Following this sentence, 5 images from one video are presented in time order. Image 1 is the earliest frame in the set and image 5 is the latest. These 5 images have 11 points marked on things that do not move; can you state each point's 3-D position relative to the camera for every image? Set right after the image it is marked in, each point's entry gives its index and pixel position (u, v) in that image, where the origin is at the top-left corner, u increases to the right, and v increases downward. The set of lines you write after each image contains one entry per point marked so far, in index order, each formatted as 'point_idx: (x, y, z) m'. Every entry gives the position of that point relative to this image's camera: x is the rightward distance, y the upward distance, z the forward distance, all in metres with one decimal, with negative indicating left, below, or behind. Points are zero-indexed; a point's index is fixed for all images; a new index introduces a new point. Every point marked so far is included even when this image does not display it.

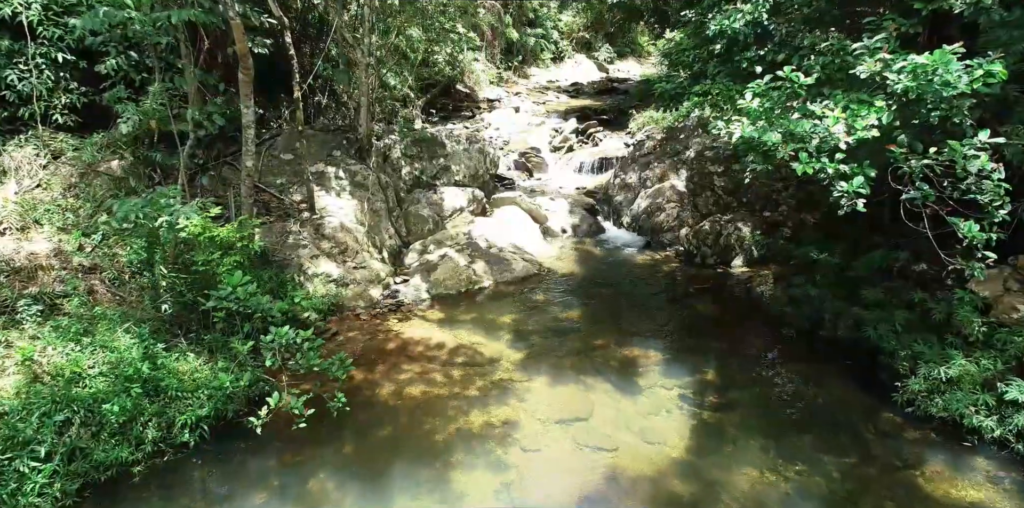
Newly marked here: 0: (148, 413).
0: (-3.1, -1.3, +4.3) m
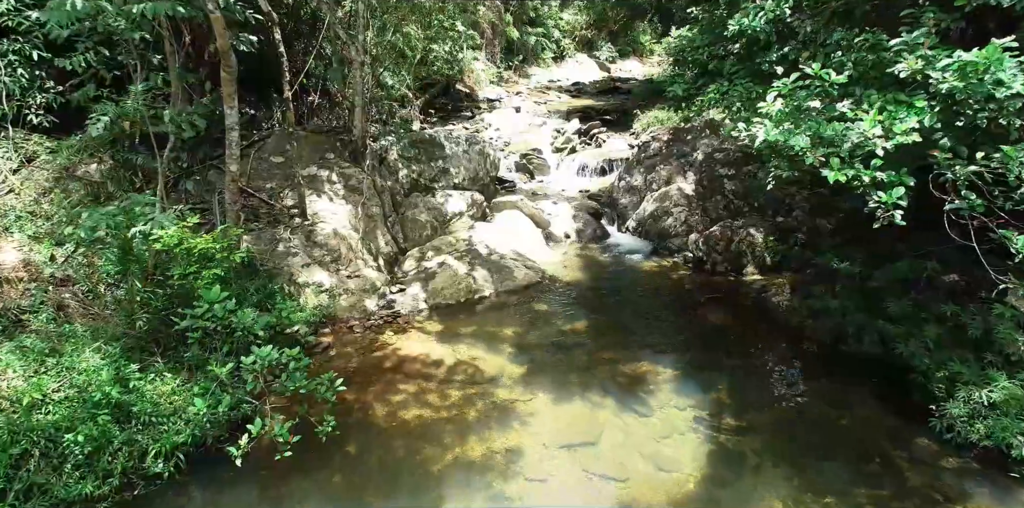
0: (-3.1, -1.5, +3.9) m
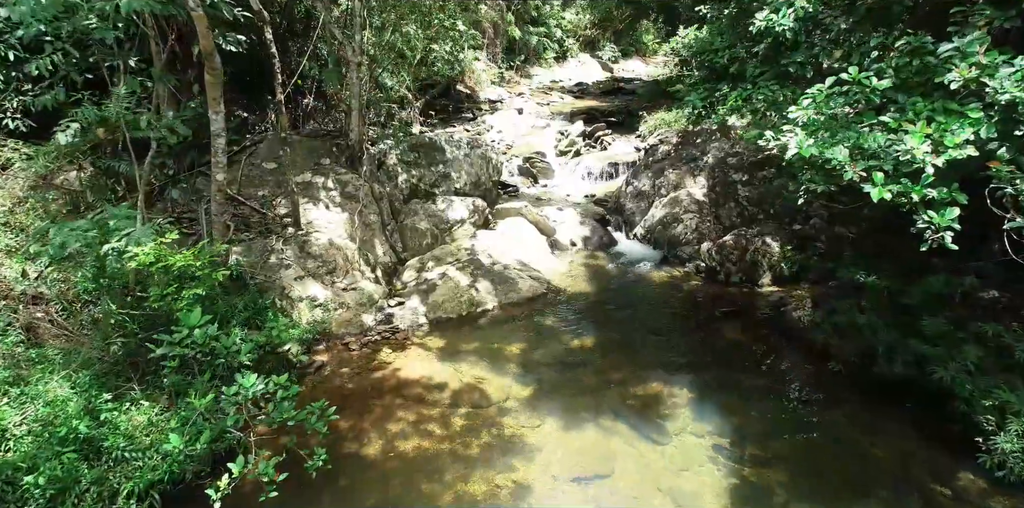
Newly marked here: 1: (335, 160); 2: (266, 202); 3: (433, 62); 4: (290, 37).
0: (-3.0, -1.6, +3.6) m
1: (-2.7, +1.5, +7.9) m
2: (-3.3, +0.7, +6.9) m
3: (-2.0, +4.8, +12.7) m
4: (-3.3, +3.2, +7.6) m
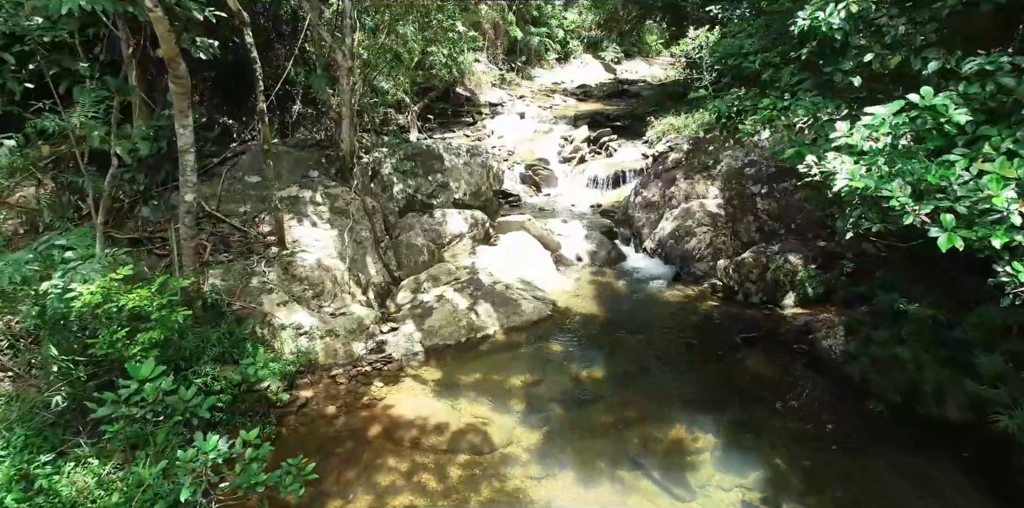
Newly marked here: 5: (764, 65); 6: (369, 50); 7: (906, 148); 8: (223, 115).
0: (-2.9, -1.9, +3.0) m
1: (-2.7, +1.2, +7.3) m
2: (-3.3, +0.4, +6.3) m
3: (-1.9, +4.5, +12.1) m
4: (-3.2, +2.9, +7.0) m
5: (+2.4, +1.8, +4.8) m
6: (-2.5, +3.7, +9.2) m
7: (+2.5, +0.7, +3.2) m
8: (-4.0, +1.9, +7.0) m
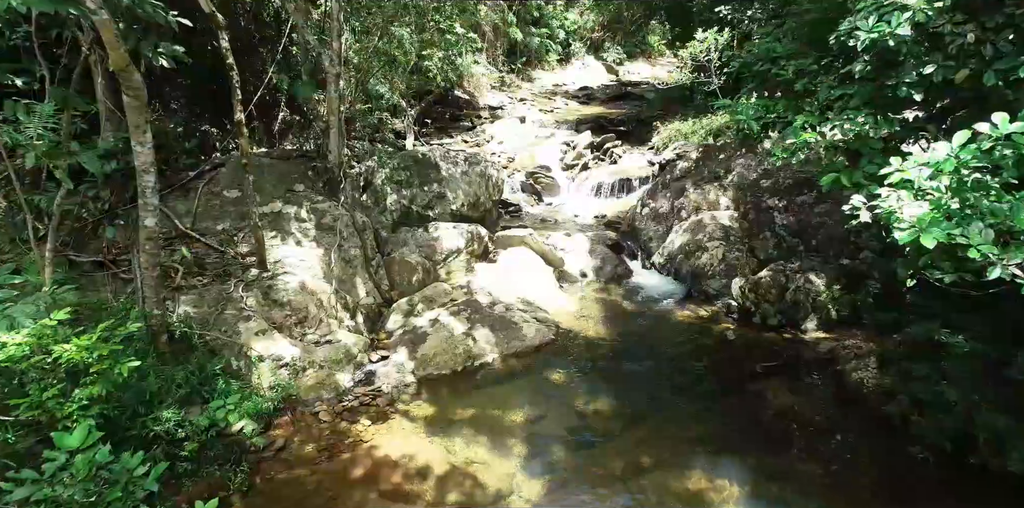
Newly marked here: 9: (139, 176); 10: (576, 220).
0: (-2.9, -2.1, +2.5) m
1: (-2.7, +0.9, +6.8) m
2: (-3.3, +0.2, +5.8) m
3: (-1.9, +4.3, +11.6) m
4: (-3.2, +2.7, +6.5) m
5: (+2.4, +1.5, +4.3) m
6: (-2.5, +3.4, +8.7) m
7: (+2.5, +0.5, +2.7) m
8: (-4.0, +1.7, +6.5) m
9: (-2.9, +0.6, +3.9) m
10: (+1.3, +0.7, +10.4) m
